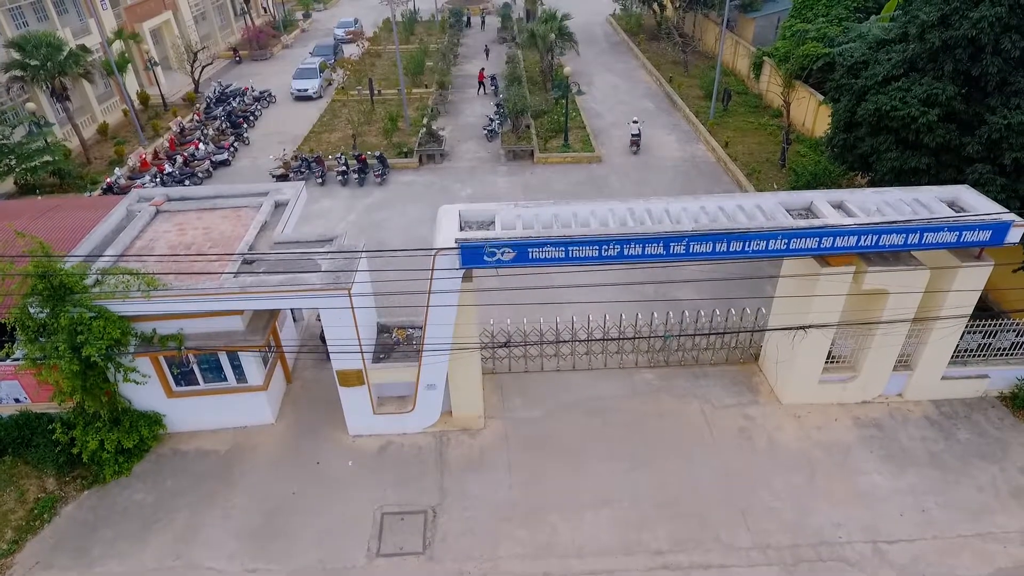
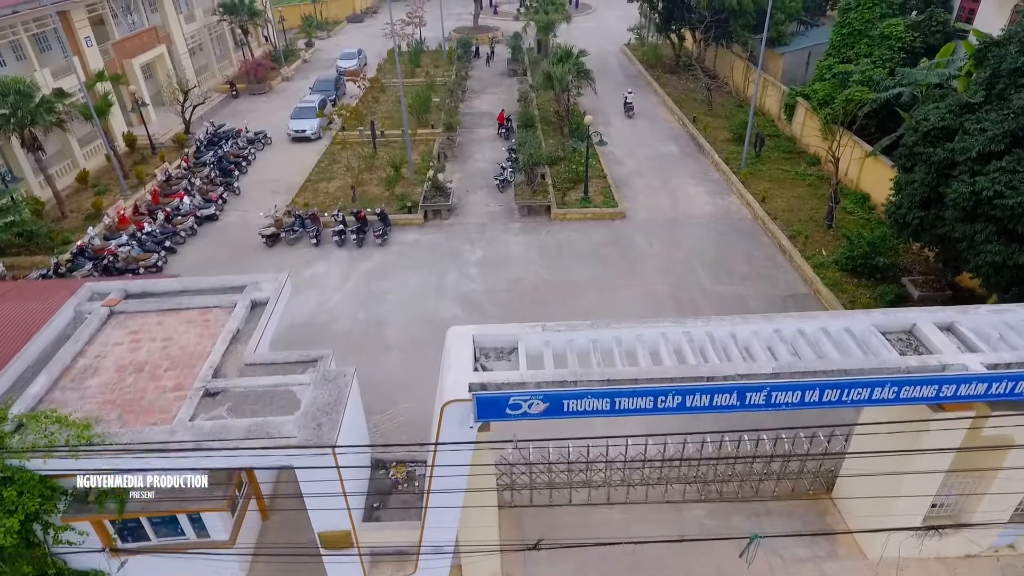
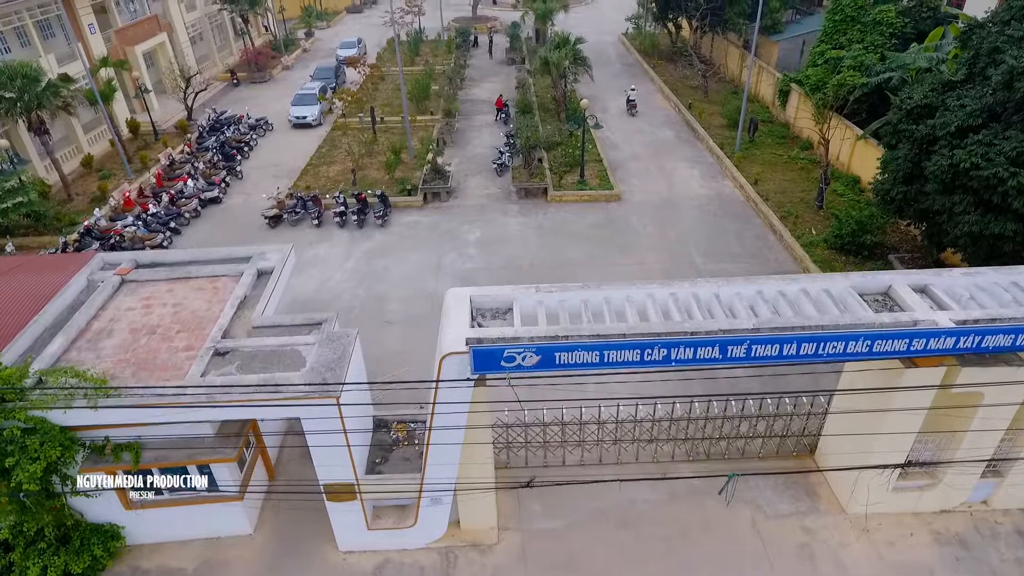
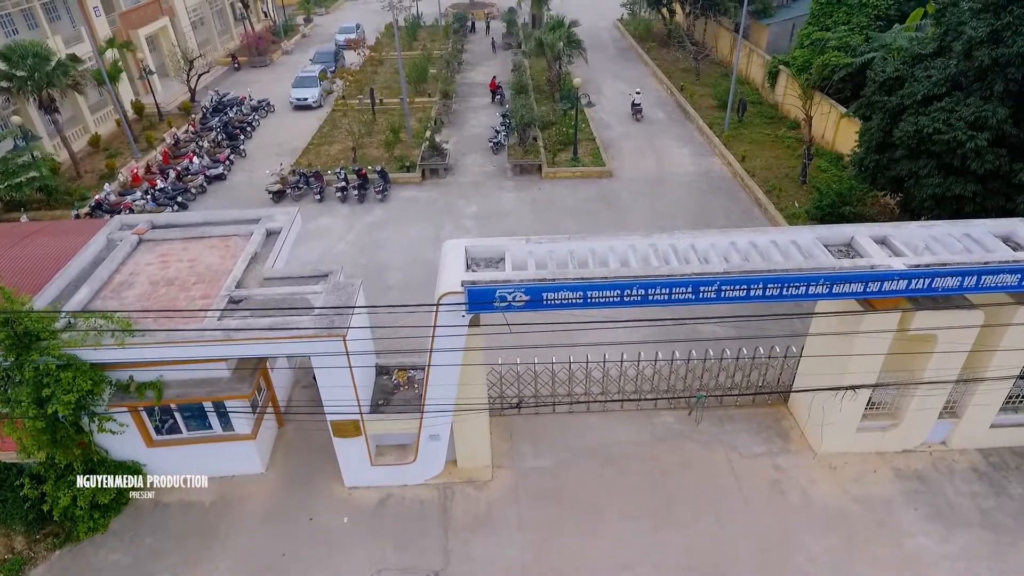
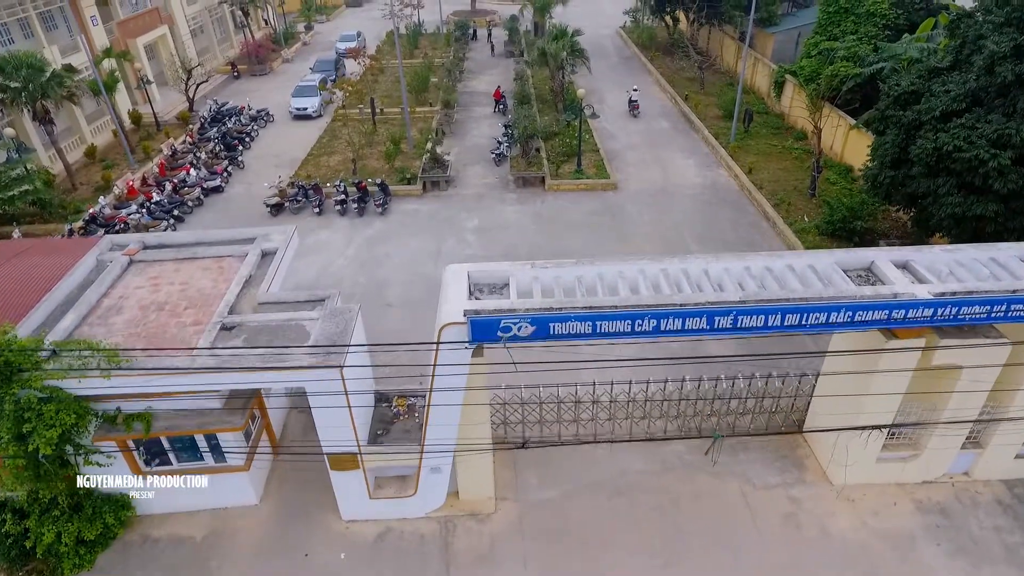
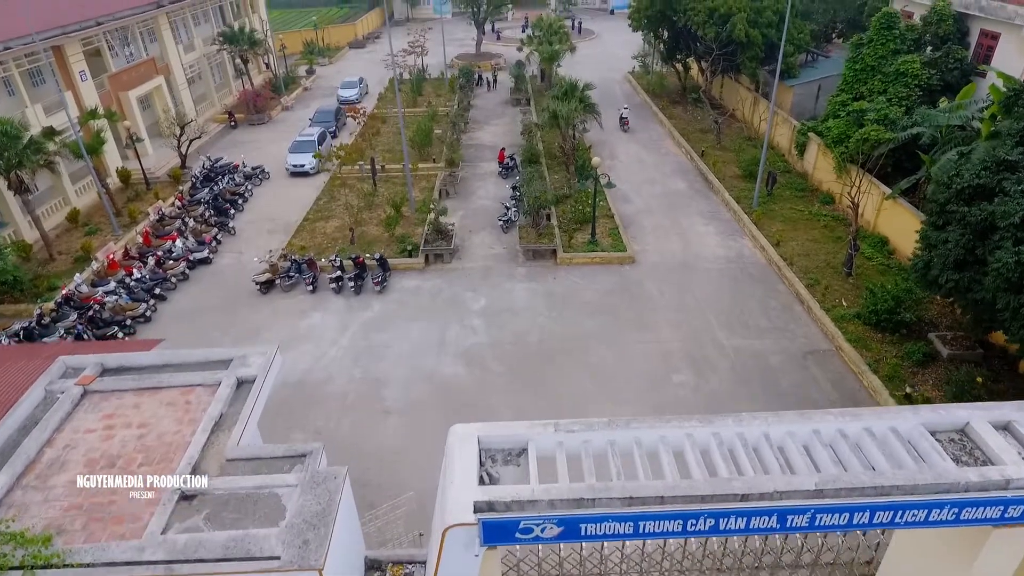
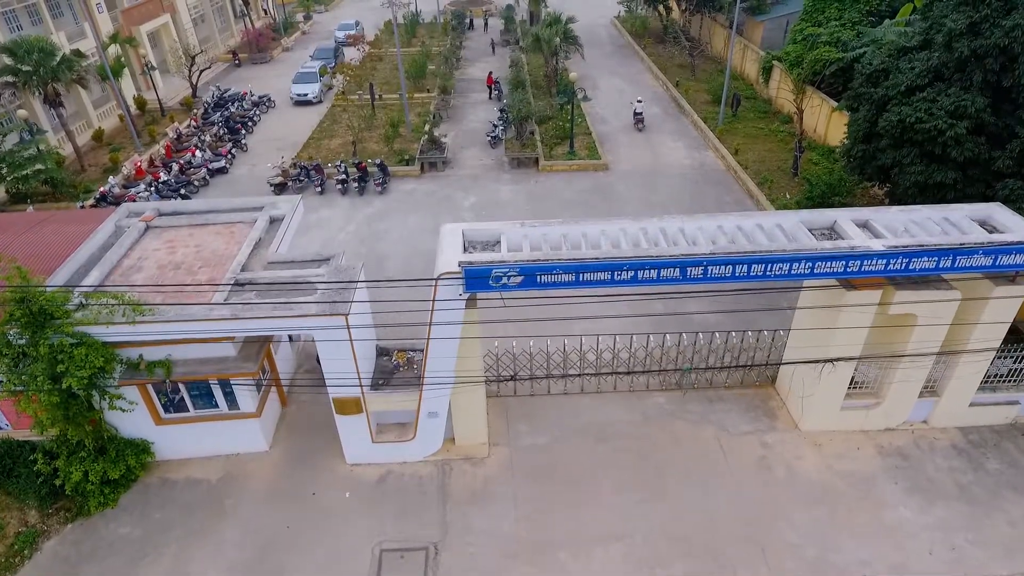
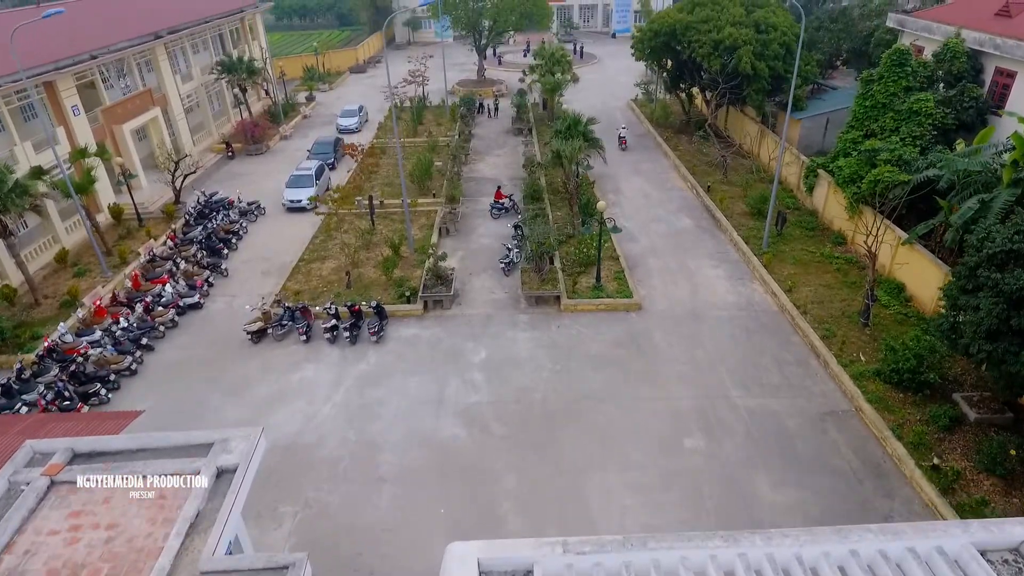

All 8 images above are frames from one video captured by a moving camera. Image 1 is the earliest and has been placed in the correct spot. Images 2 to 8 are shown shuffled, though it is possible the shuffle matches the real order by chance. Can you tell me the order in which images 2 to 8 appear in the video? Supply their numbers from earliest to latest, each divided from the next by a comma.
7, 4, 5, 3, 2, 6, 8
